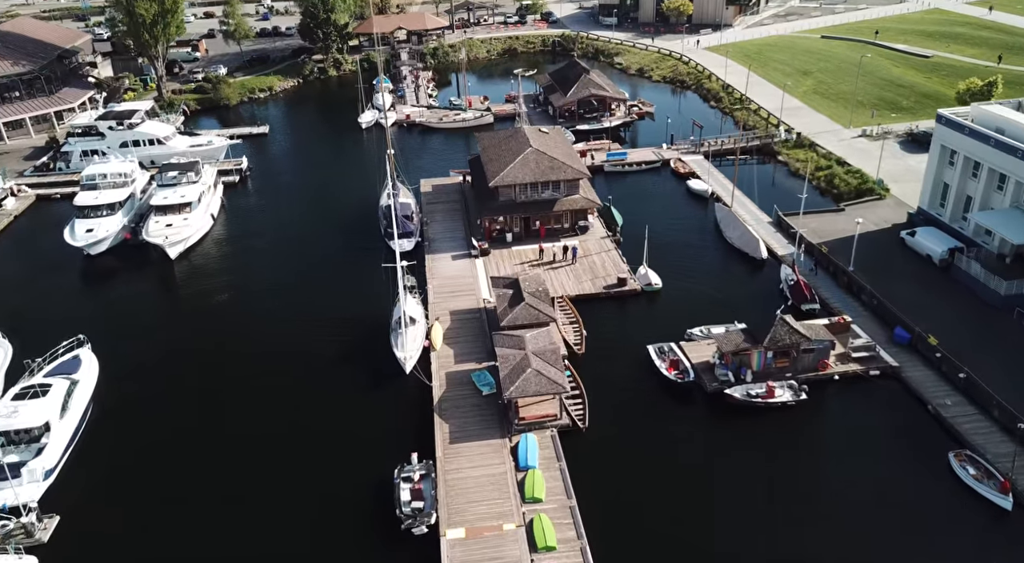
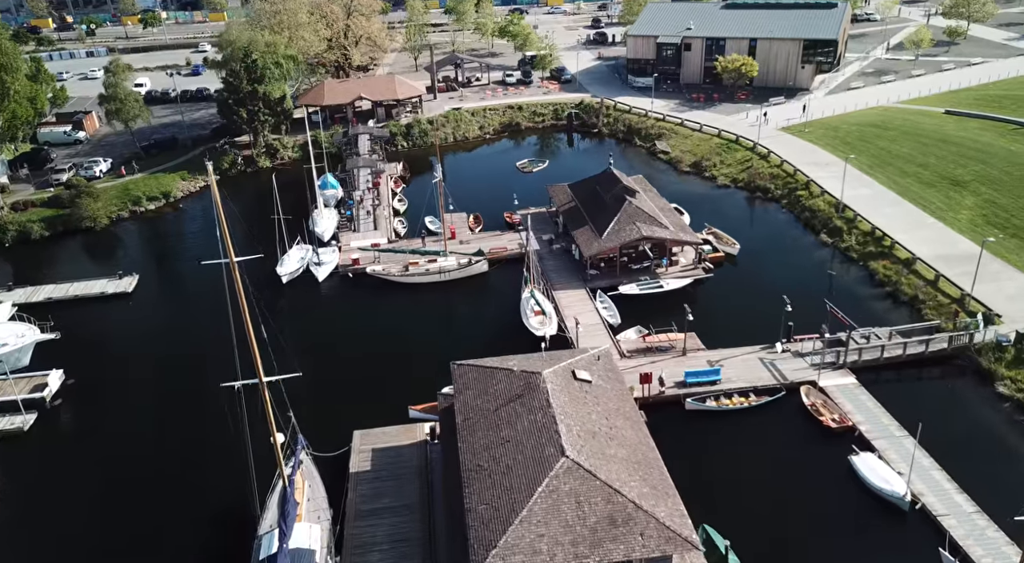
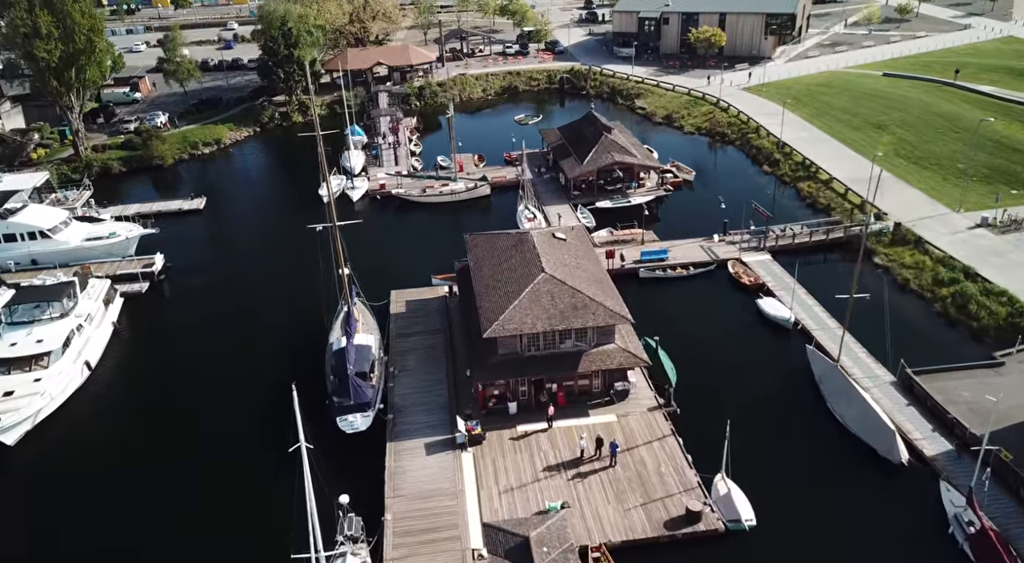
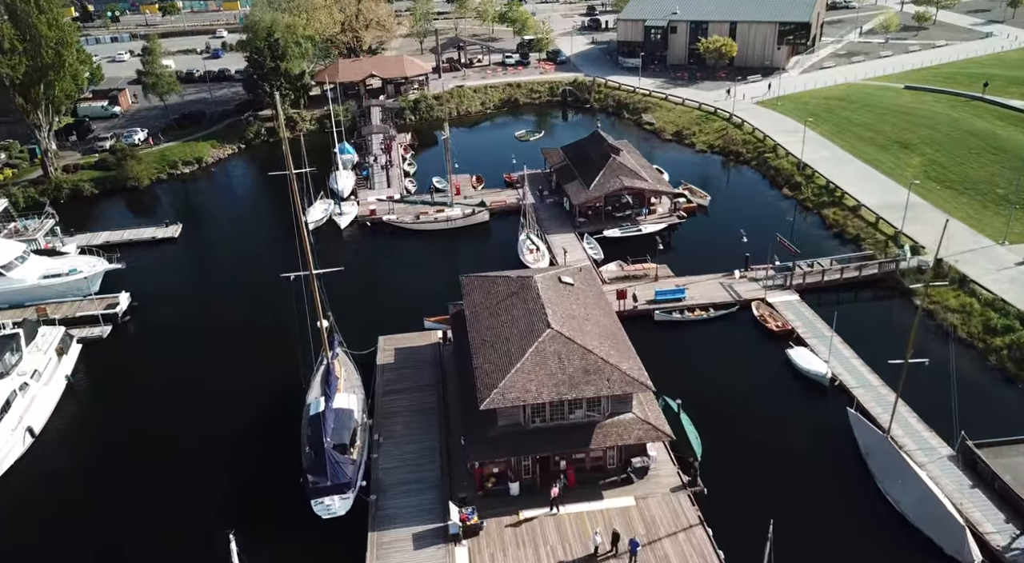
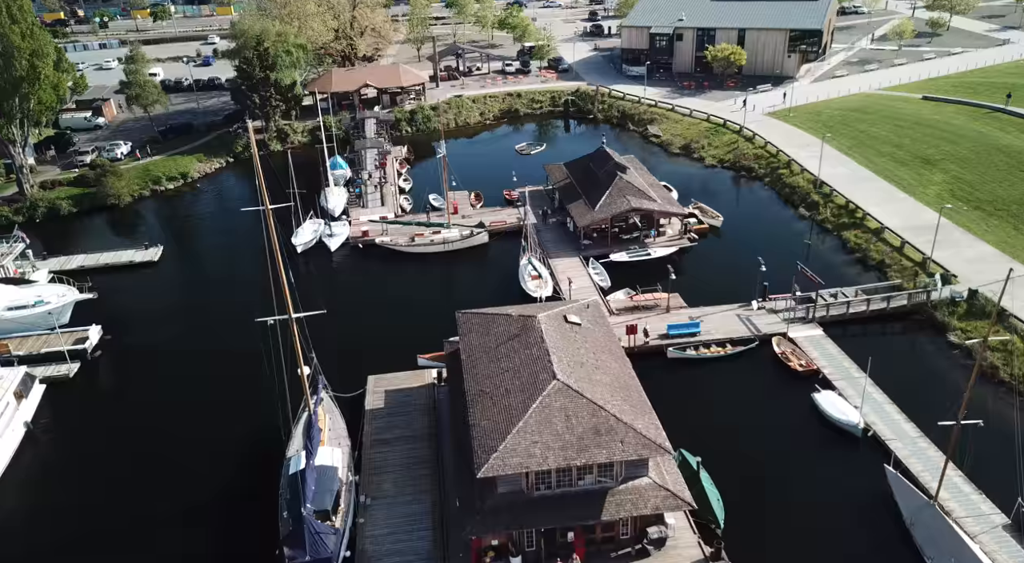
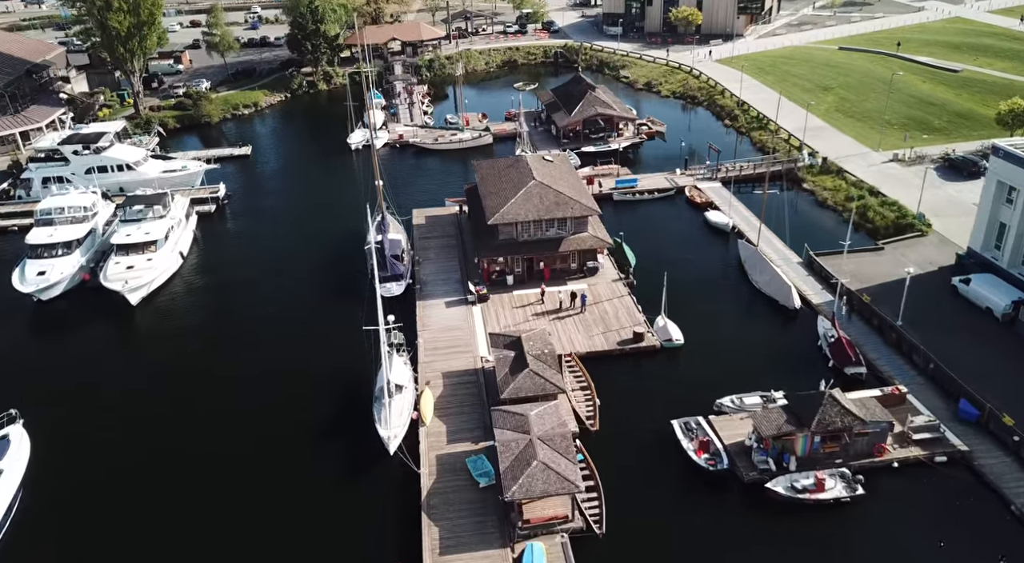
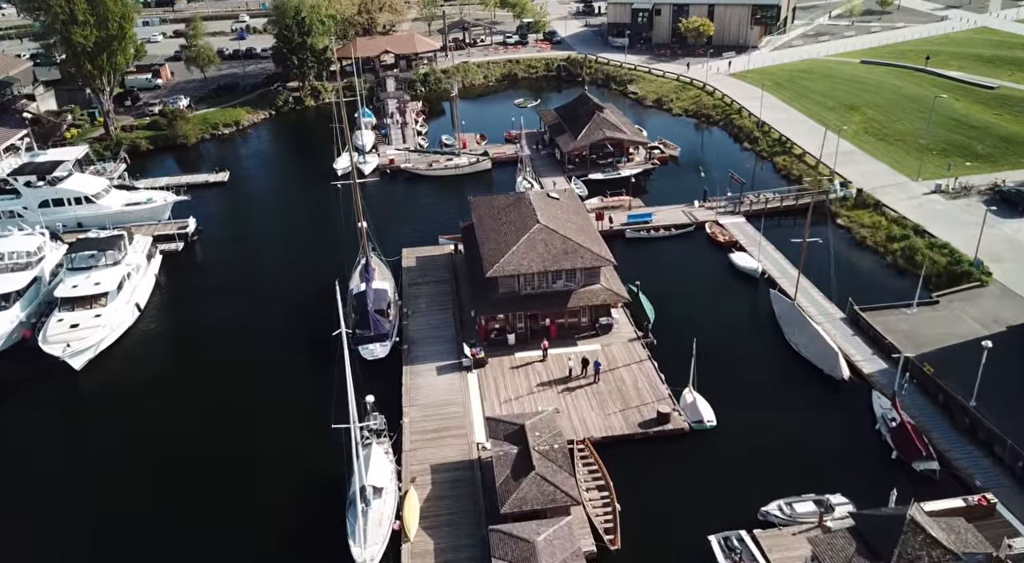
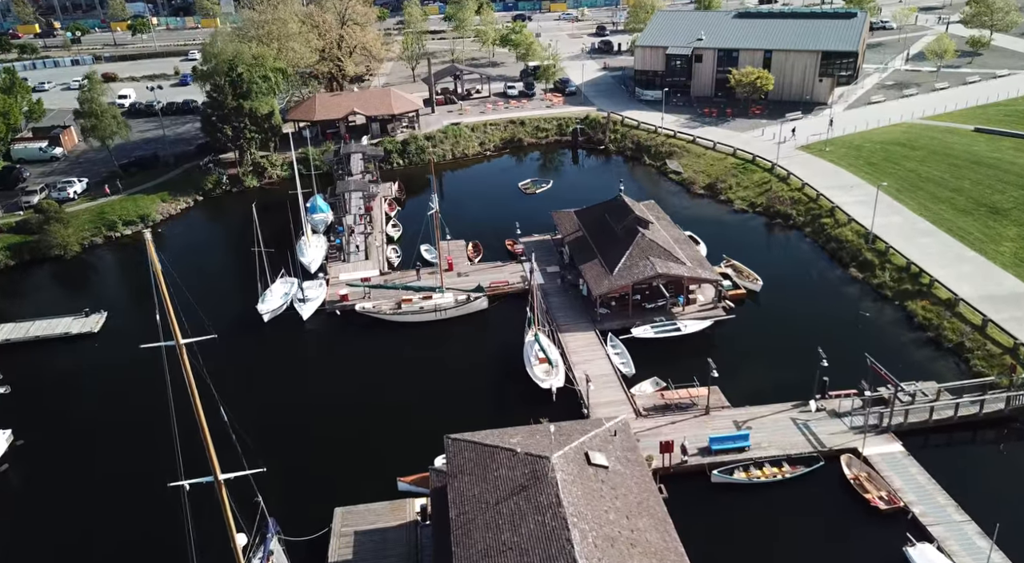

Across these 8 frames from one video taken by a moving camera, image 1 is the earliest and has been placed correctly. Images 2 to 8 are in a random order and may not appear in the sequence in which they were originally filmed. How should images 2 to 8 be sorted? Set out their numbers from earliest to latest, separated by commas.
6, 7, 3, 4, 5, 2, 8
